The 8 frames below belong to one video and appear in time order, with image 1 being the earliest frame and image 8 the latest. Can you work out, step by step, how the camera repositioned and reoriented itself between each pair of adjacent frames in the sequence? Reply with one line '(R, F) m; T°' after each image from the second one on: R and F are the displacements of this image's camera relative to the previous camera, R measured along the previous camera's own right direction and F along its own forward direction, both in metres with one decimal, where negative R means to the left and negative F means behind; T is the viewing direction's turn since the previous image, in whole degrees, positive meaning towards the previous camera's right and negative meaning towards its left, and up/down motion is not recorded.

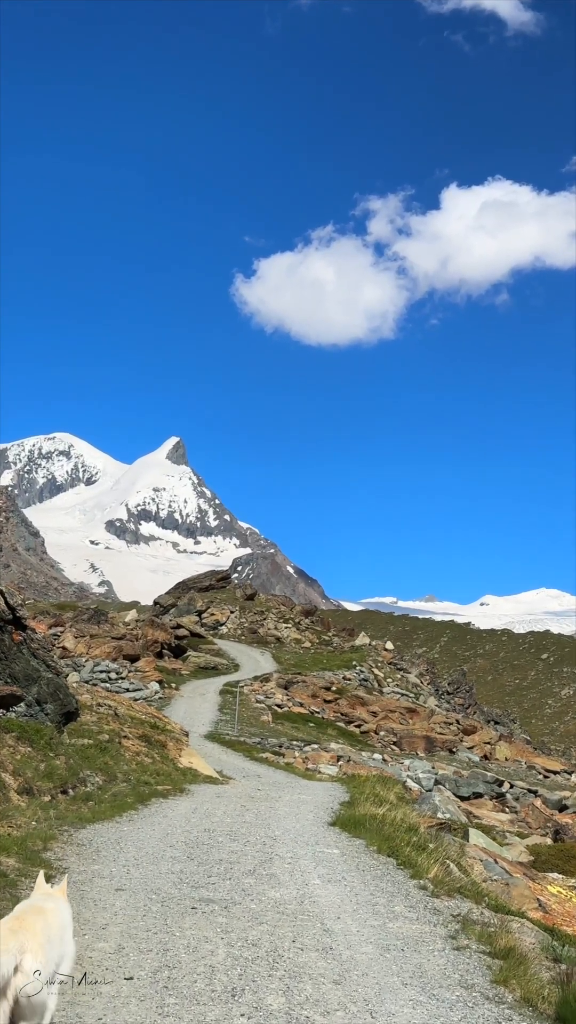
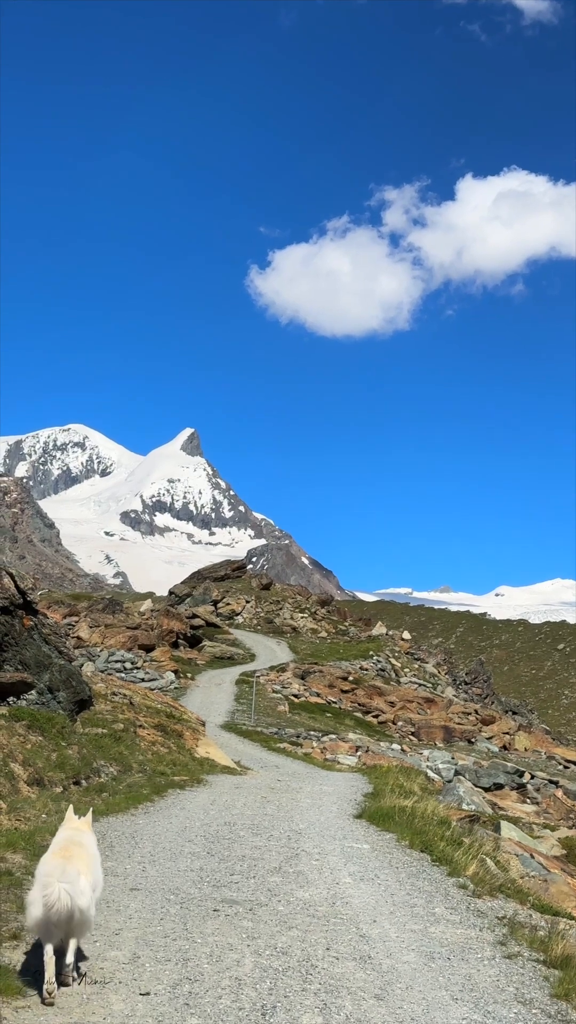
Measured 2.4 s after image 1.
(-0.2, +1.1) m; -1°
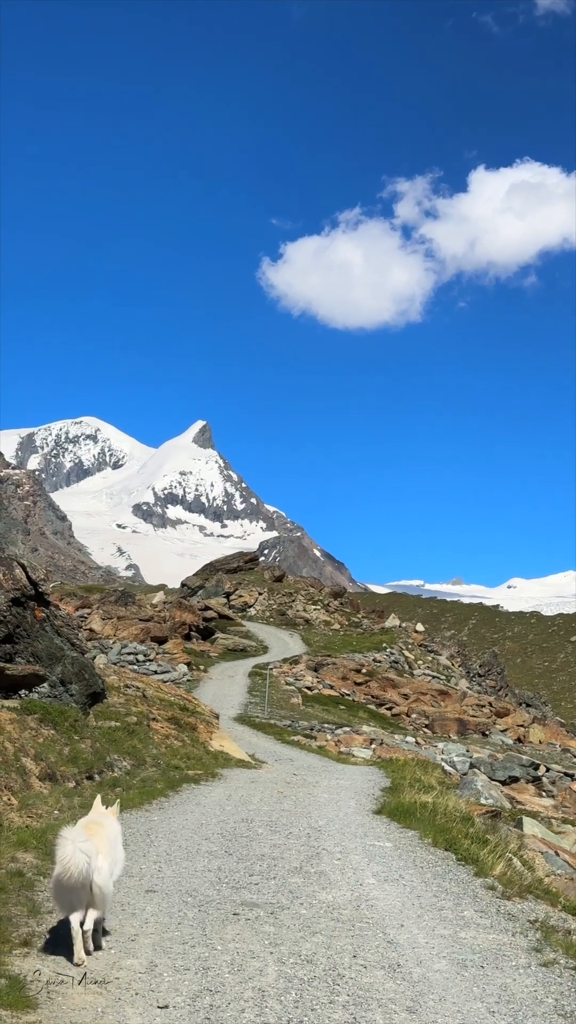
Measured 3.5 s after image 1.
(-0.2, +0.5) m; -1°
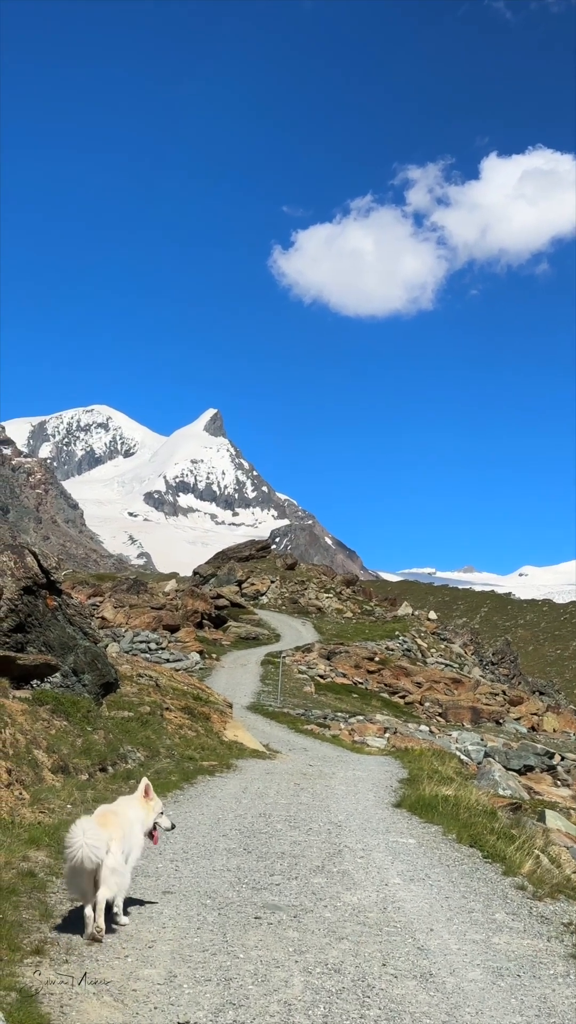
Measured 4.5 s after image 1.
(-0.2, +0.5) m; -1°
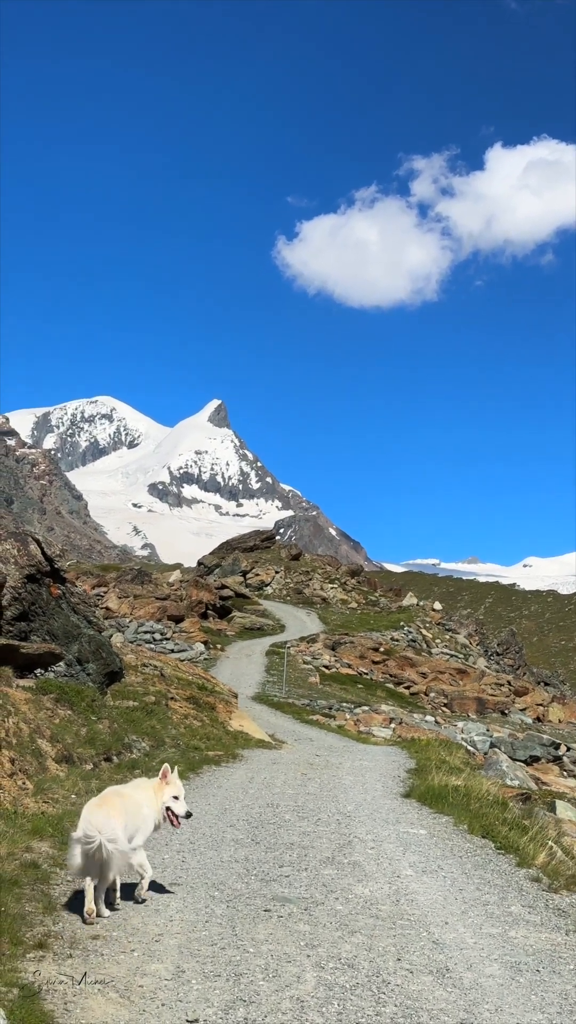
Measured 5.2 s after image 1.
(-0.1, +0.3) m; 0°
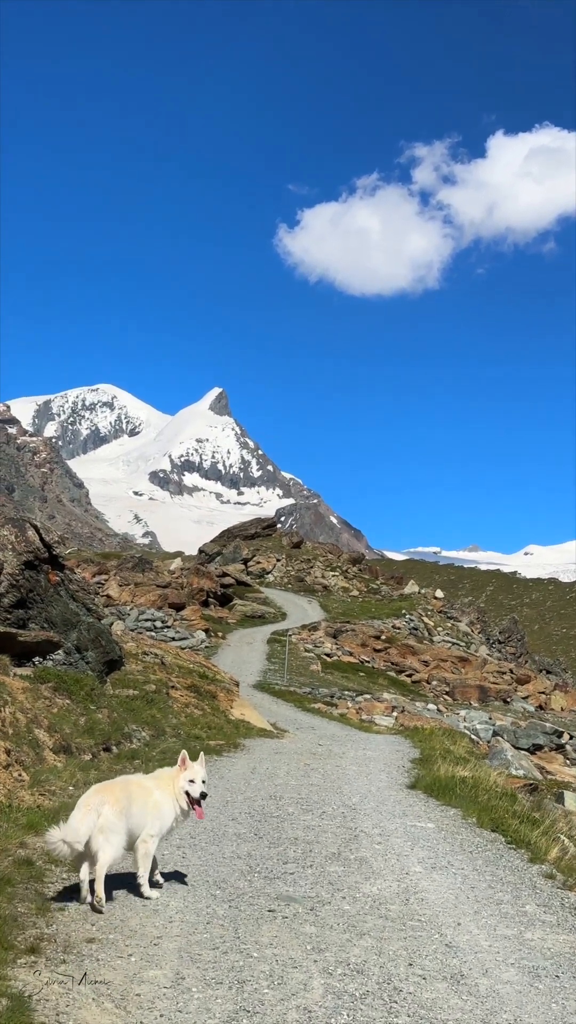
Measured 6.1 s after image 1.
(-0.1, +0.5) m; 0°
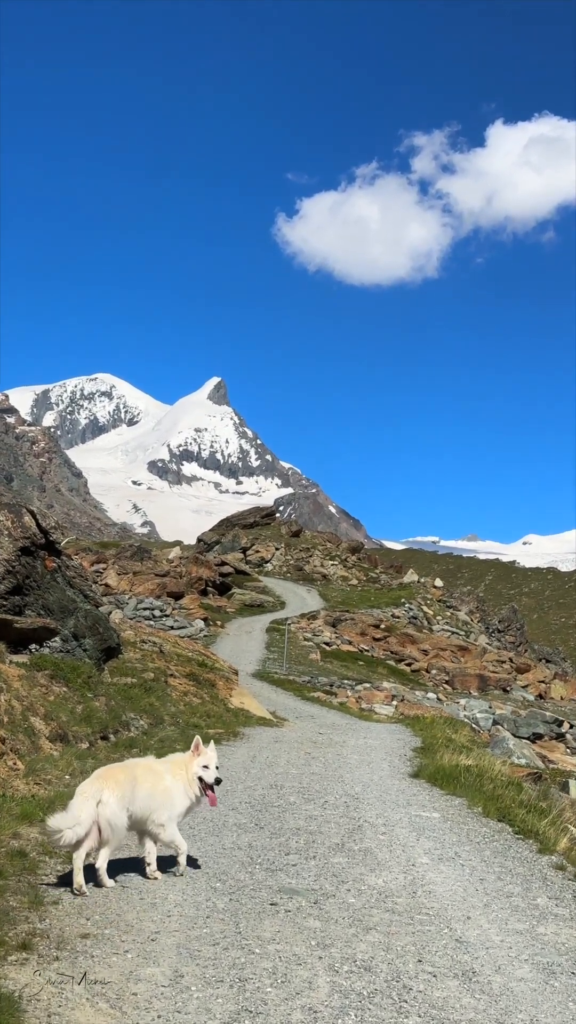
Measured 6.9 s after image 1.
(-0.1, +0.4) m; 0°
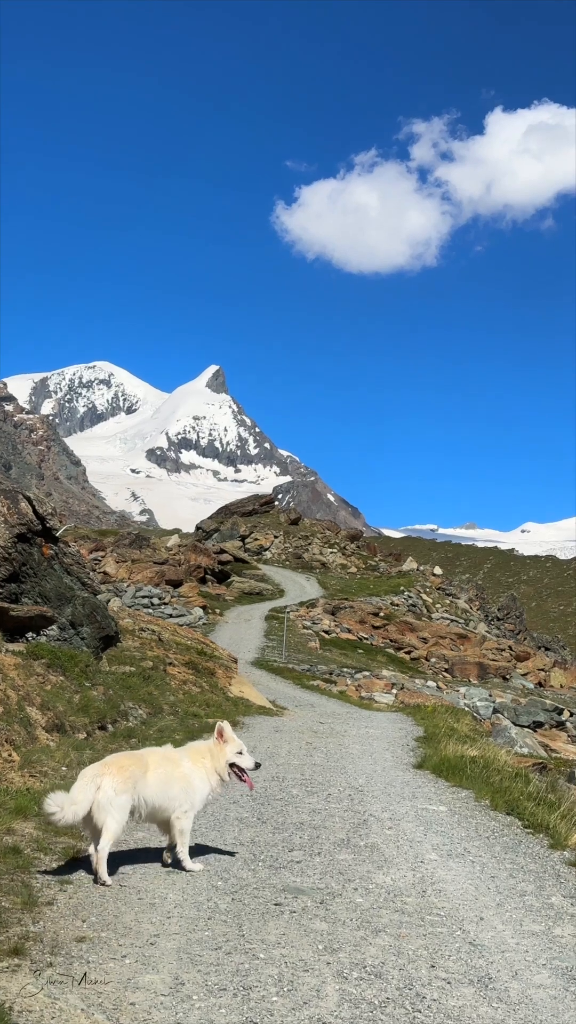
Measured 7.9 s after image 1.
(-0.1, +0.4) m; 0°
